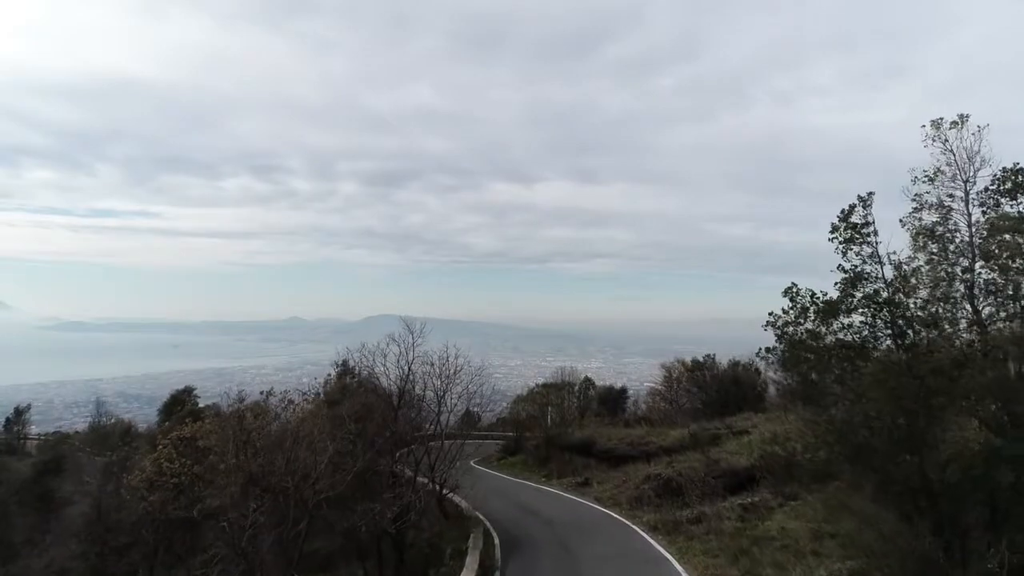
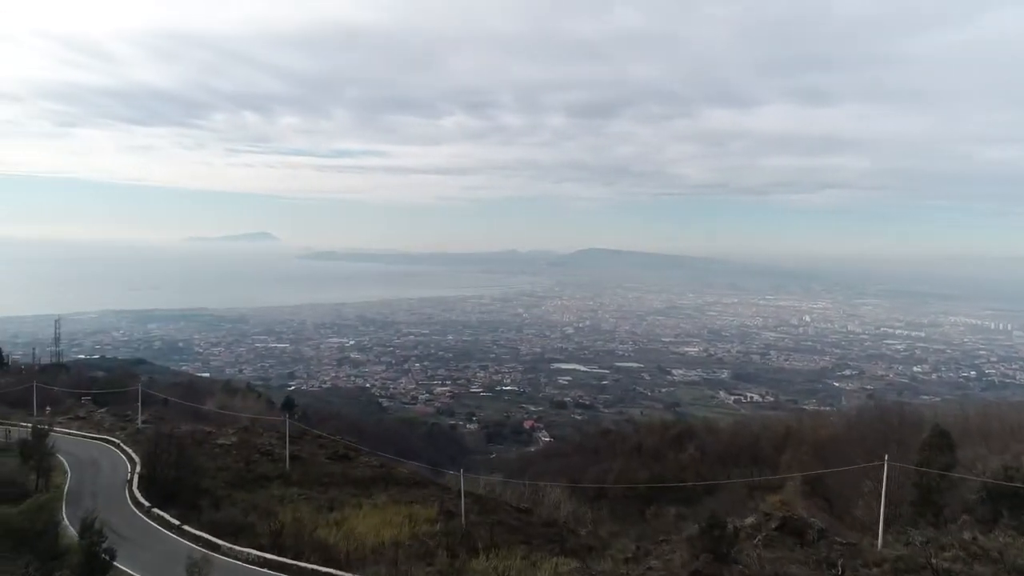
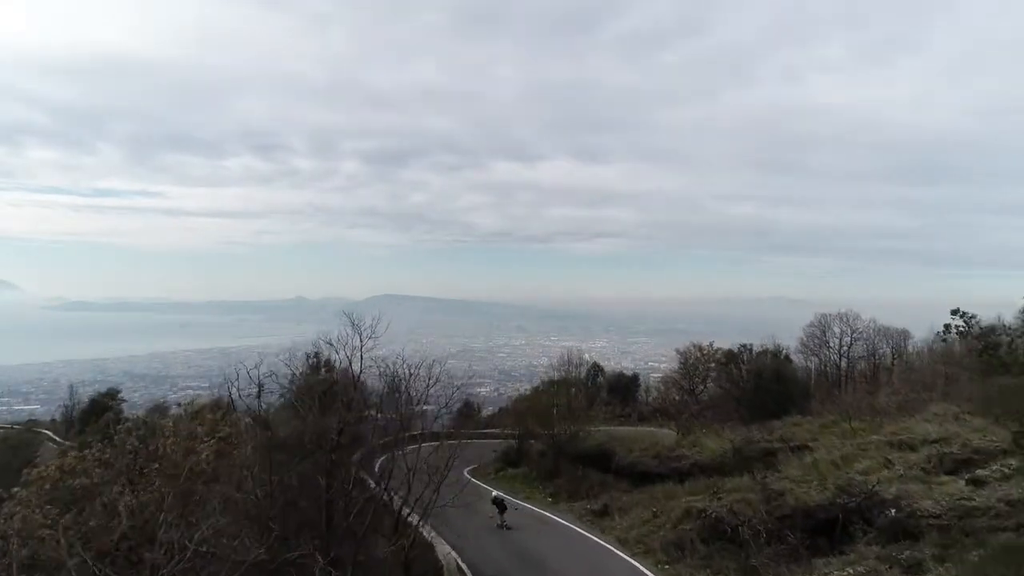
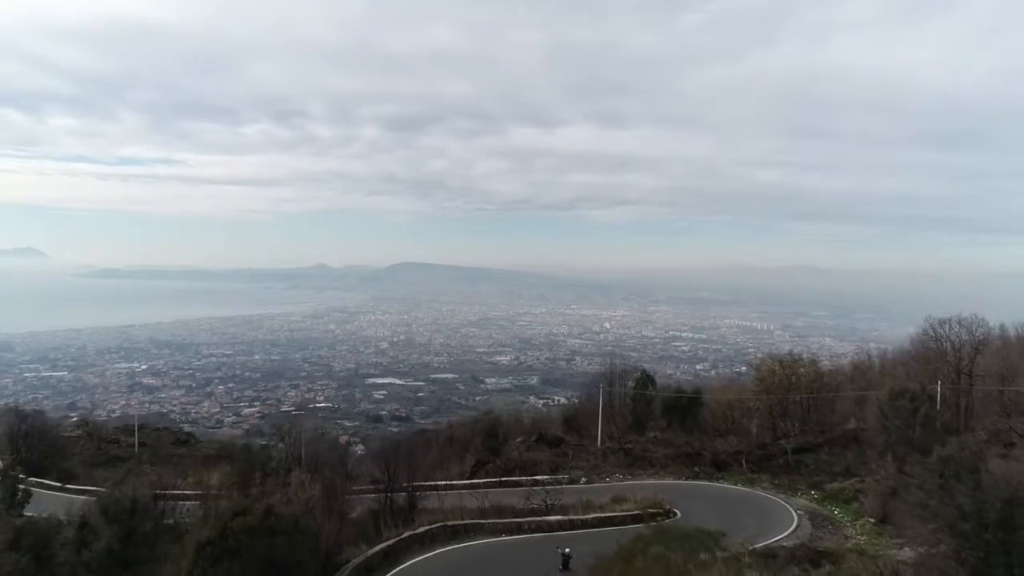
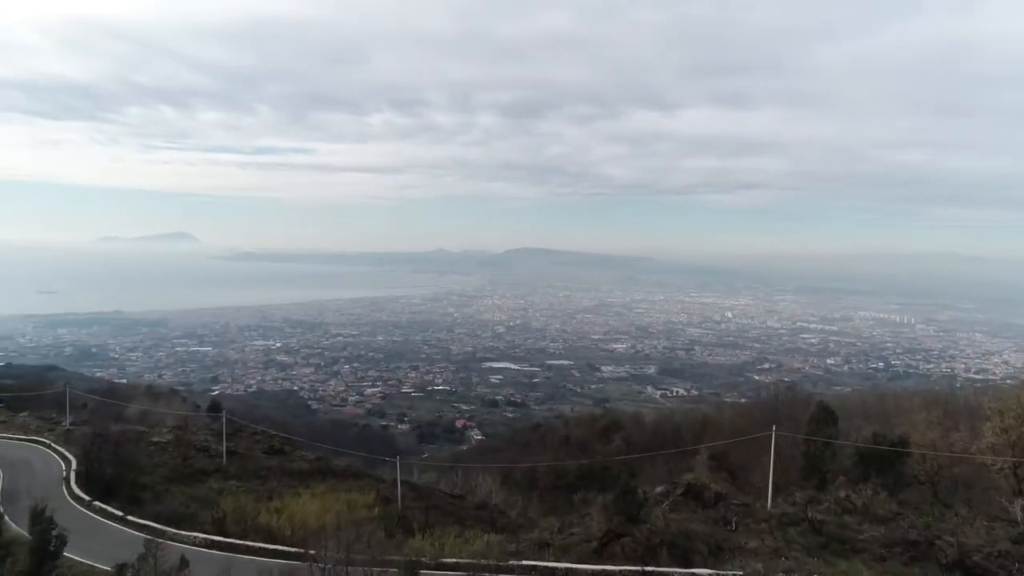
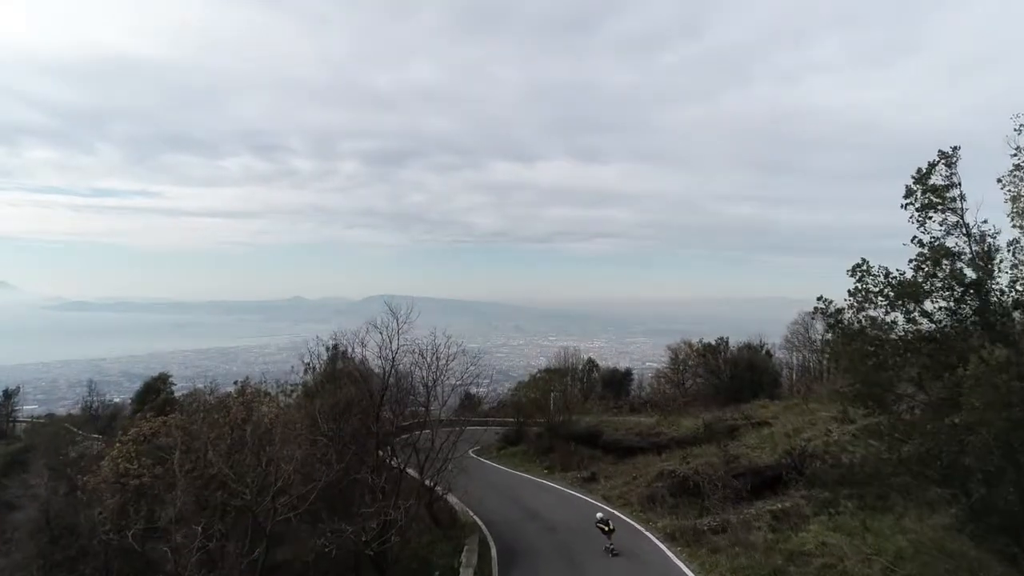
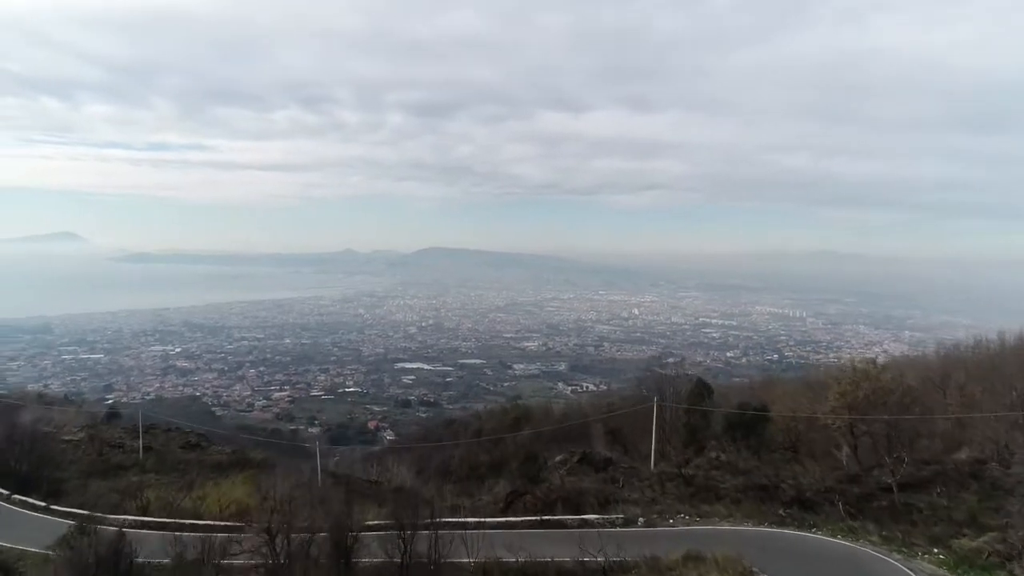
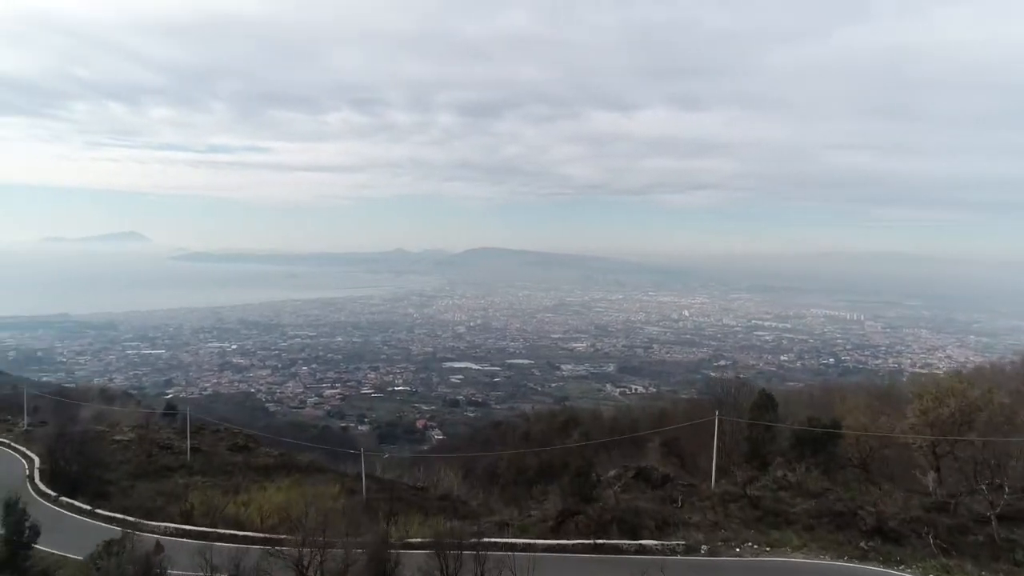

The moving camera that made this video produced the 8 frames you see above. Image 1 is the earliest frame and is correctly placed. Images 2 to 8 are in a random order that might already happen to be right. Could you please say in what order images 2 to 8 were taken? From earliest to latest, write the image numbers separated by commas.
6, 3, 4, 7, 8, 5, 2
